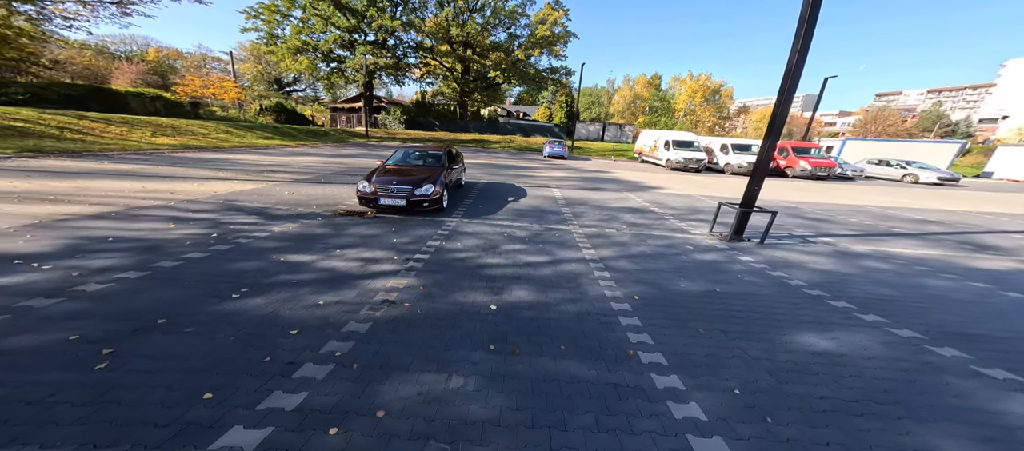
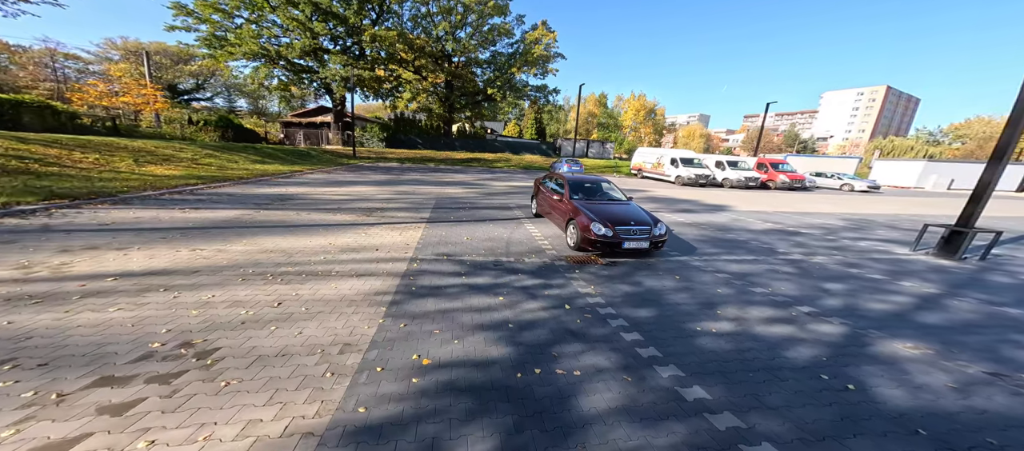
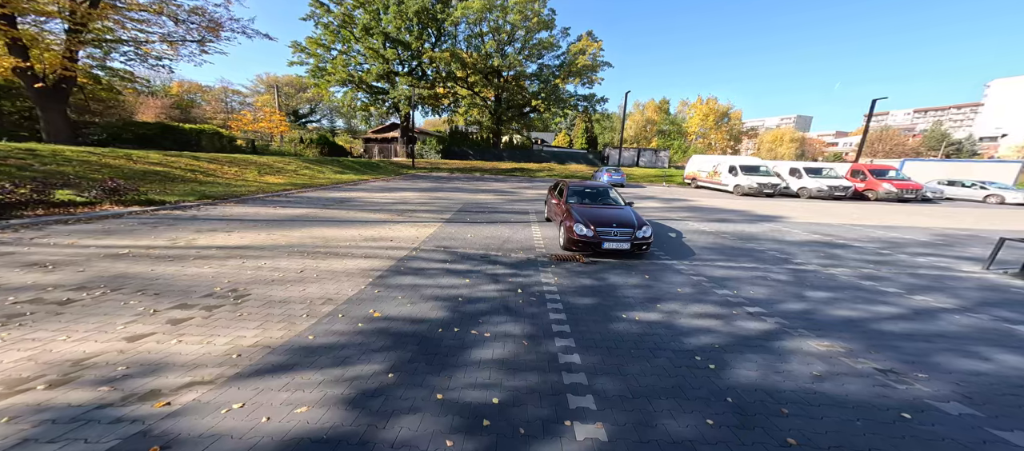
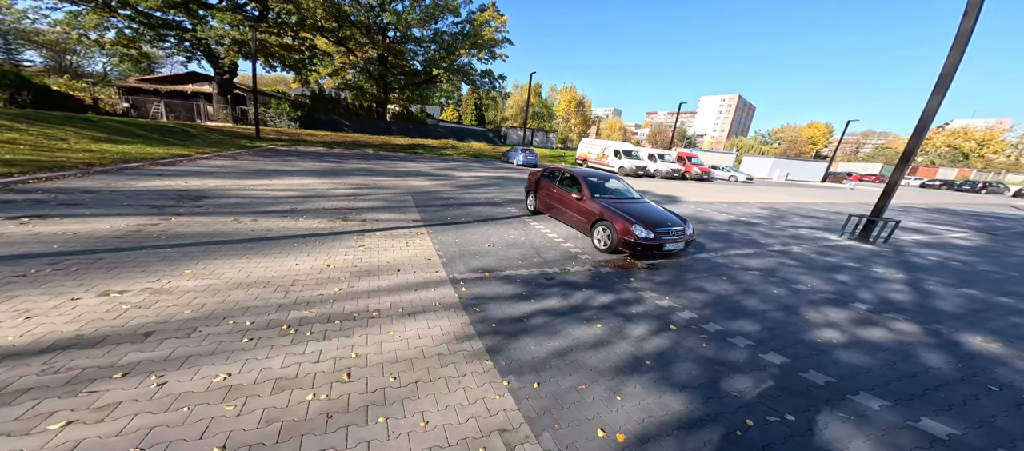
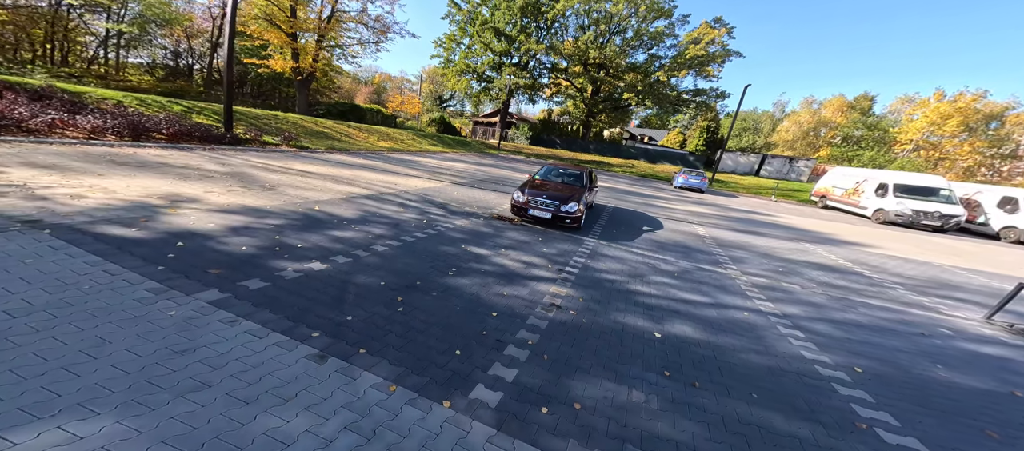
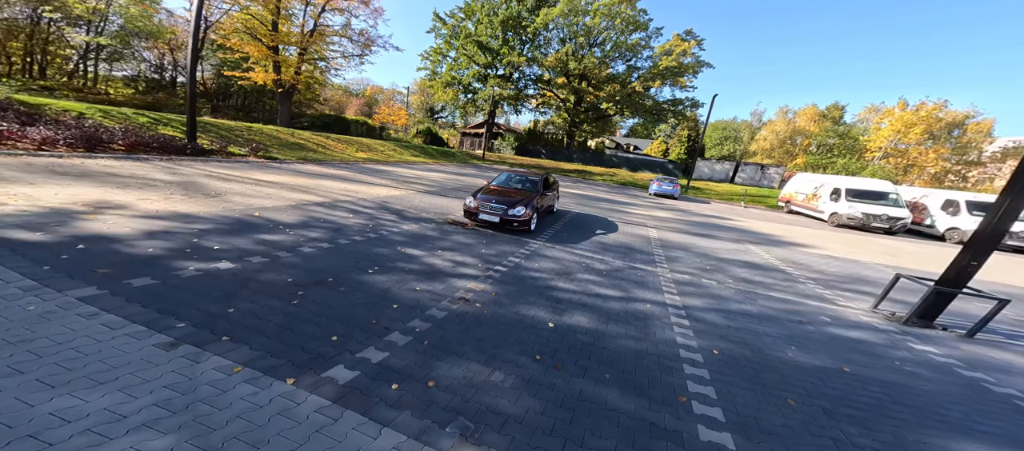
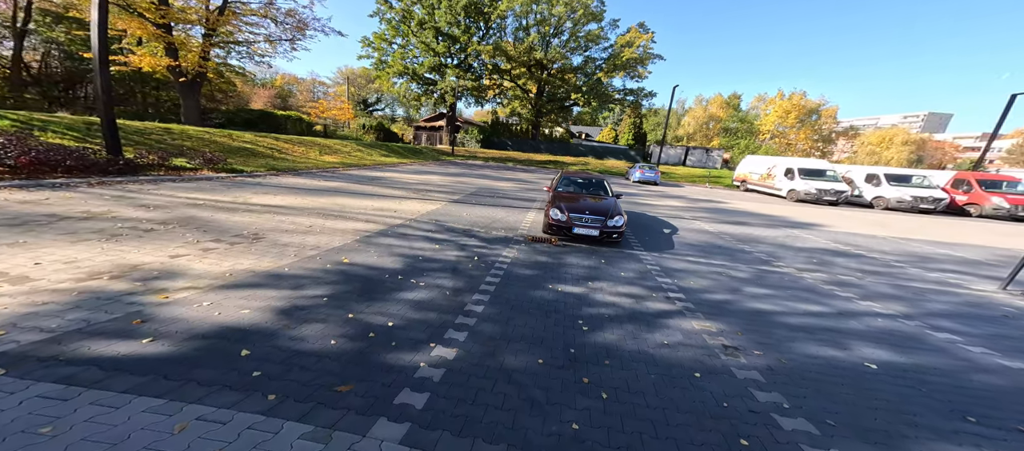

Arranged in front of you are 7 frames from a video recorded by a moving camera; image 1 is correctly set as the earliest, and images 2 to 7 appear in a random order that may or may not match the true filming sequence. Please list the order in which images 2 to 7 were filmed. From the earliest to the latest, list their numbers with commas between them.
6, 5, 7, 3, 2, 4
